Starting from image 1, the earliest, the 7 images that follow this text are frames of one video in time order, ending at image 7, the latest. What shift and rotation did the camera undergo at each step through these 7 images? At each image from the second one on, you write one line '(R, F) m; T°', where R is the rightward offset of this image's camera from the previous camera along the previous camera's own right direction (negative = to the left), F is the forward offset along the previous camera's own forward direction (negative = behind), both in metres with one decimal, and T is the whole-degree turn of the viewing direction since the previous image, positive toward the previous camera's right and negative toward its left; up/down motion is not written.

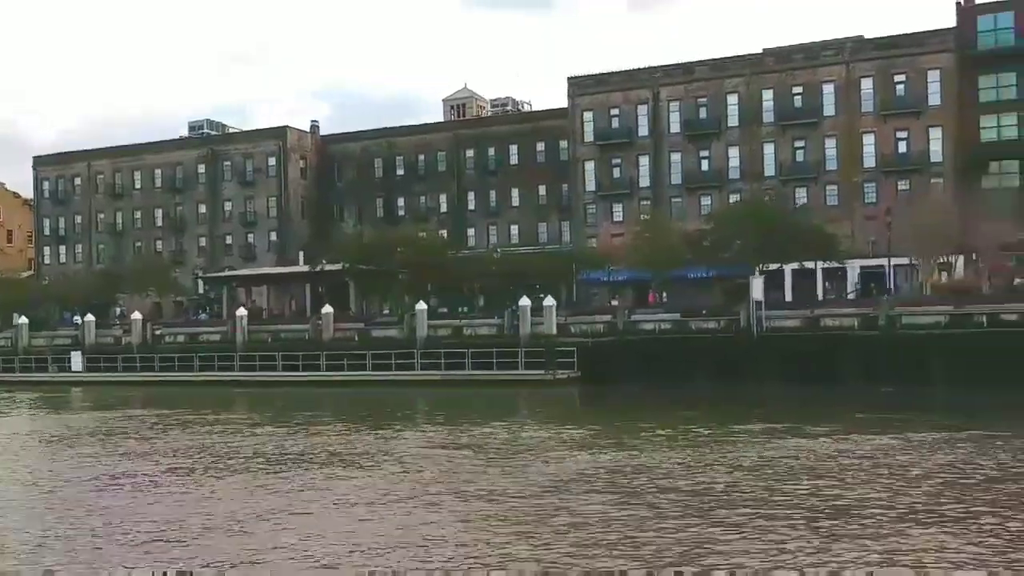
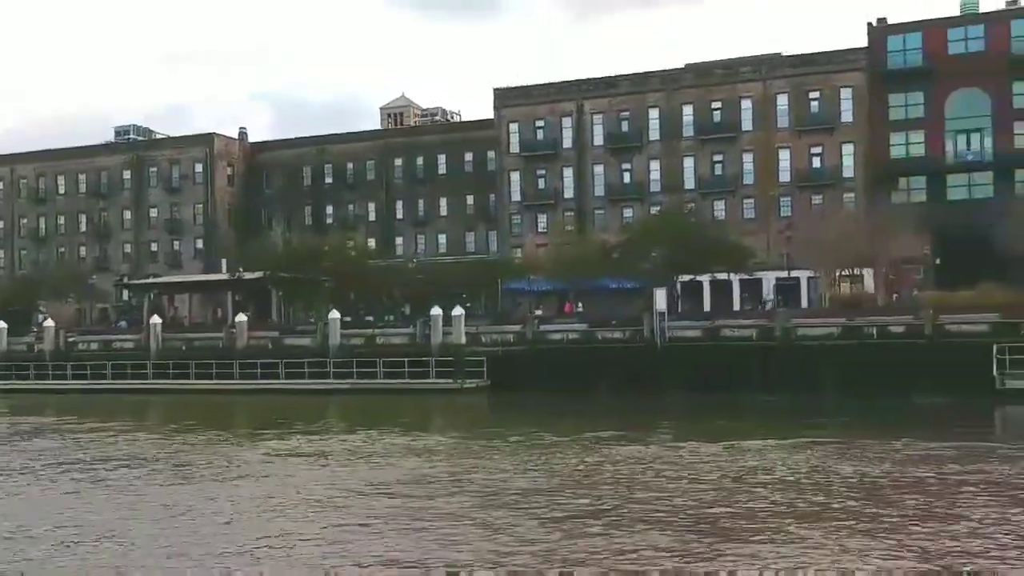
(+1.4, -0.5) m; +3°
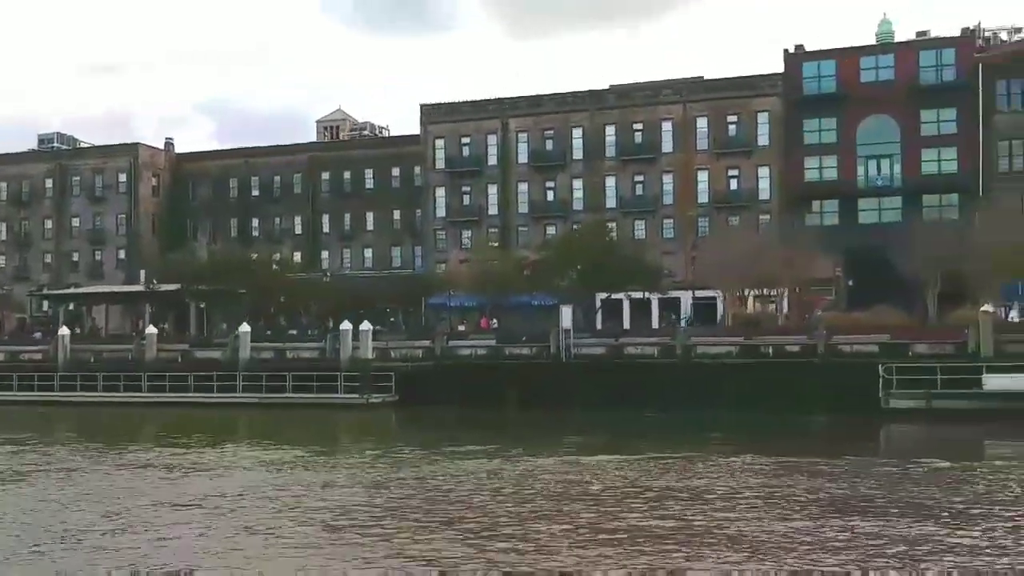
(+1.4, -0.4) m; +3°
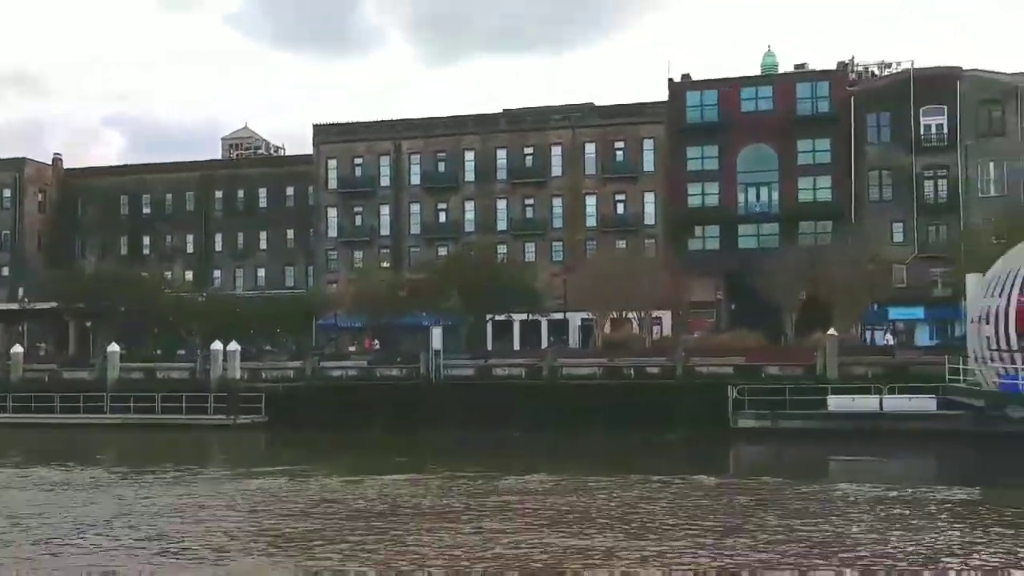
(+1.9, -0.5) m; +4°
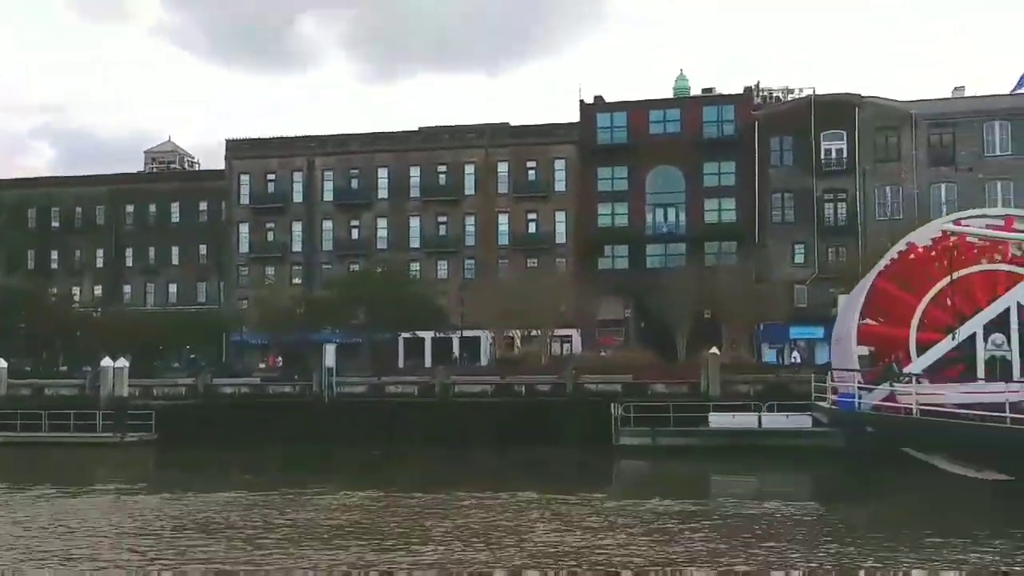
(+1.7, -0.3) m; +3°
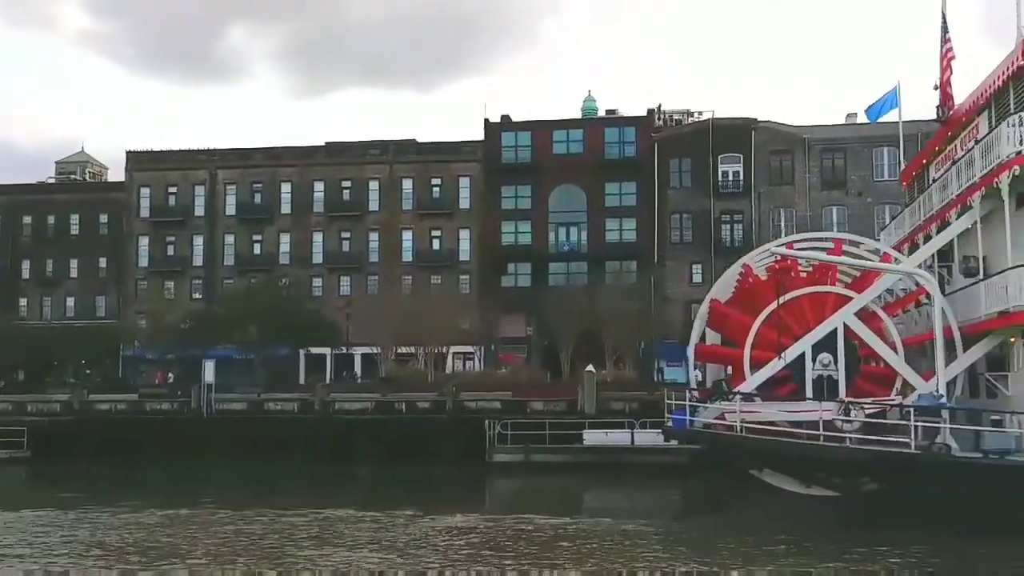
(+1.9, -0.2) m; +4°
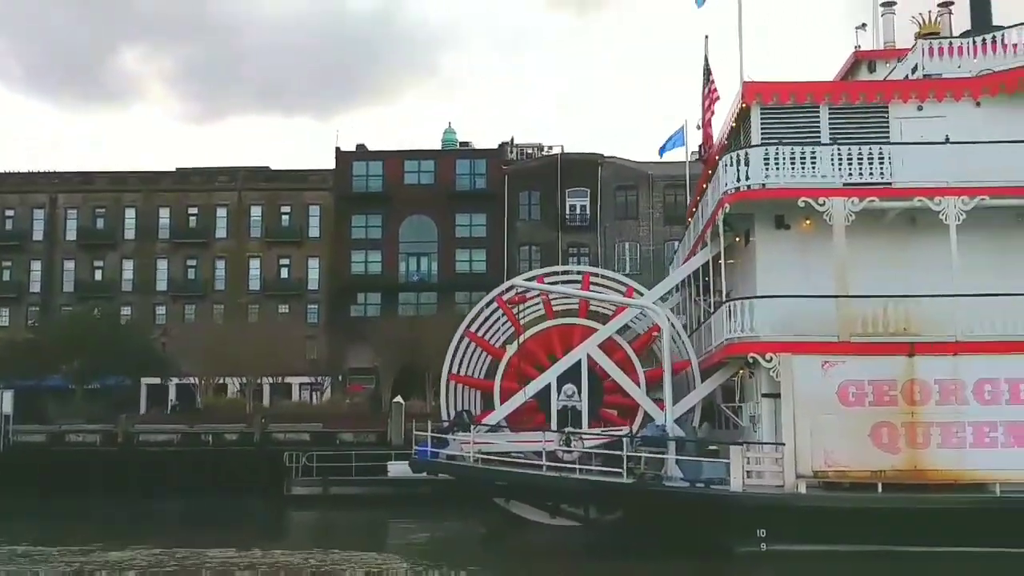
(+3.2, -0.2) m; +5°
